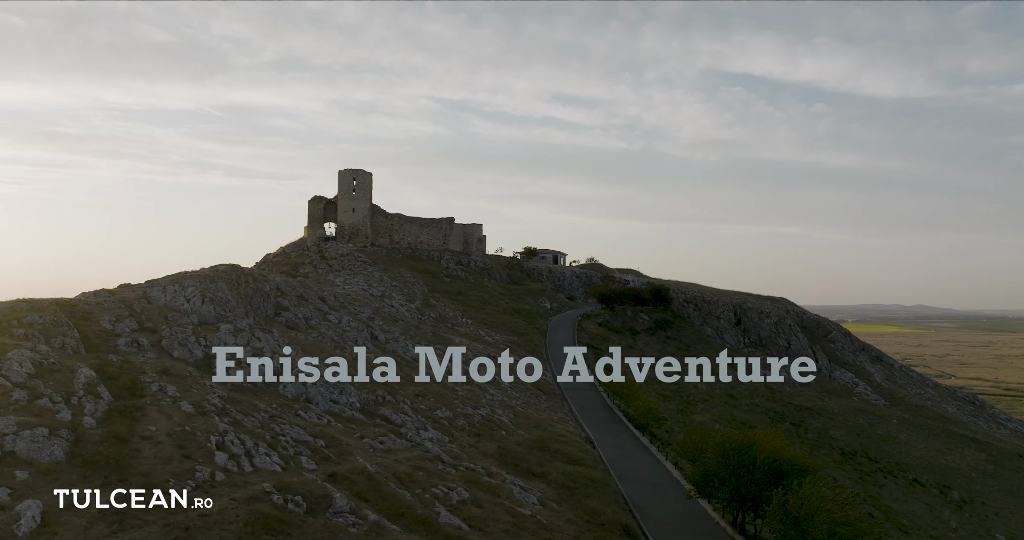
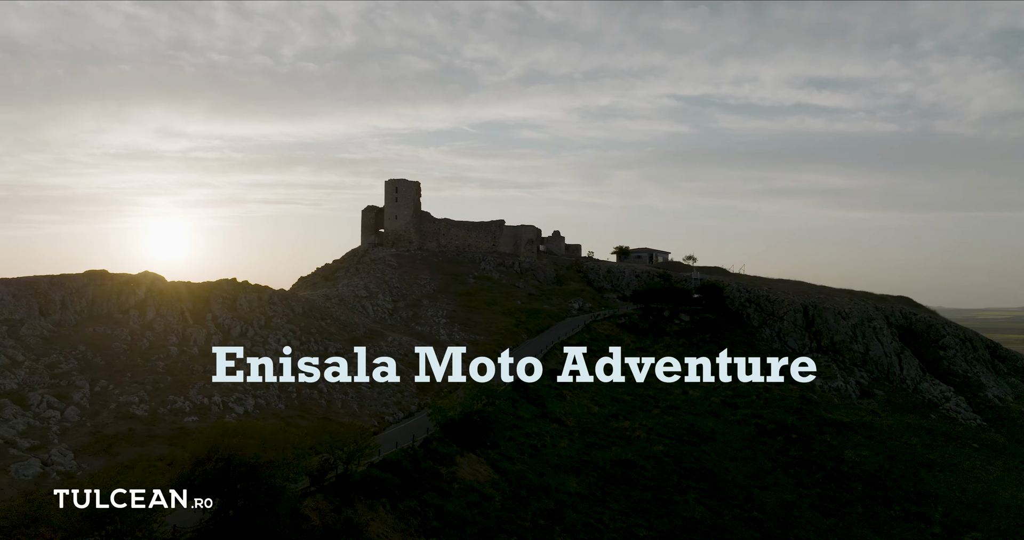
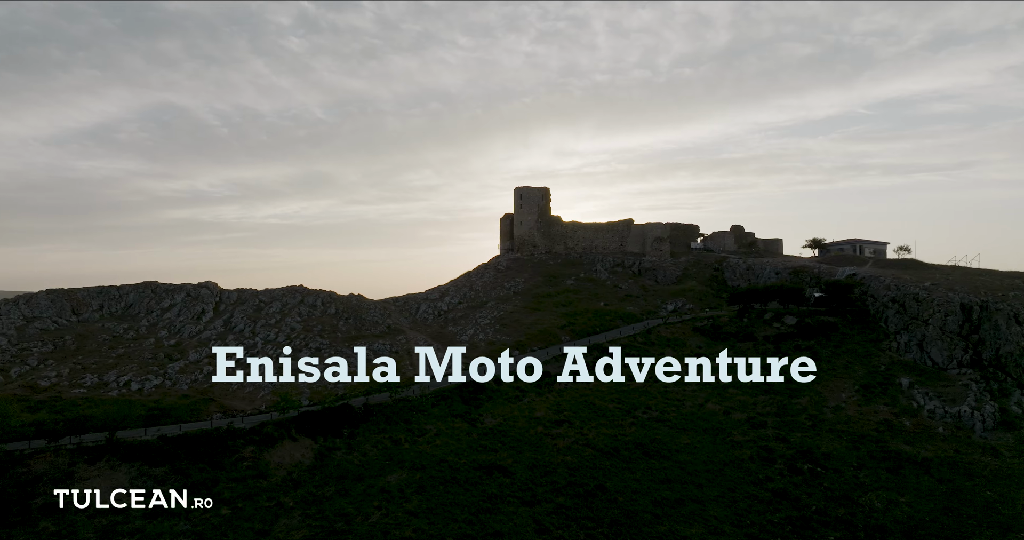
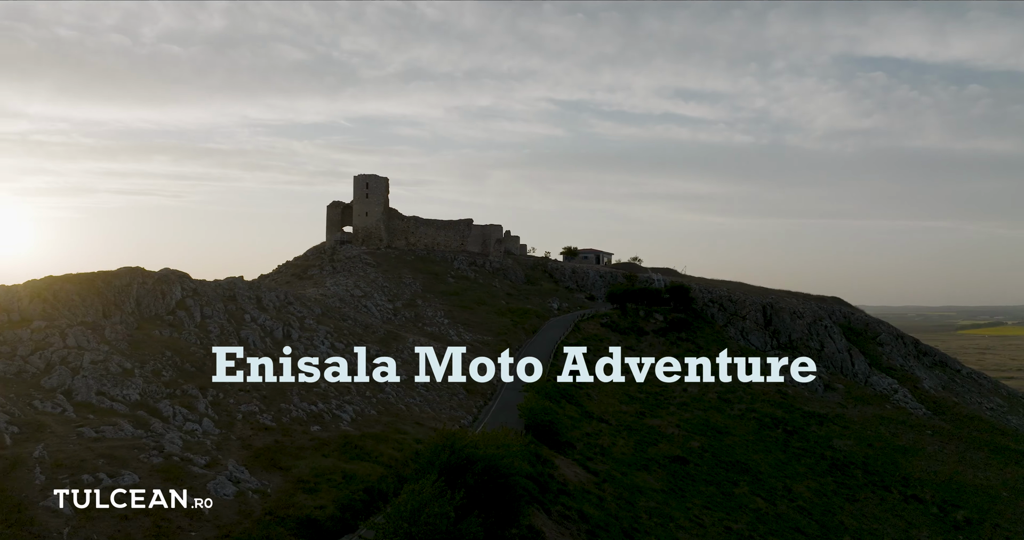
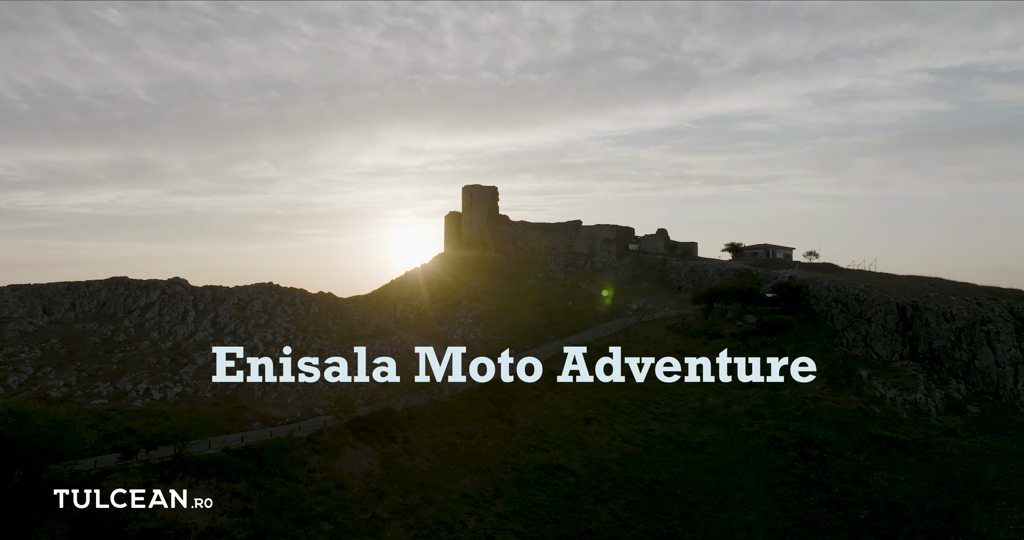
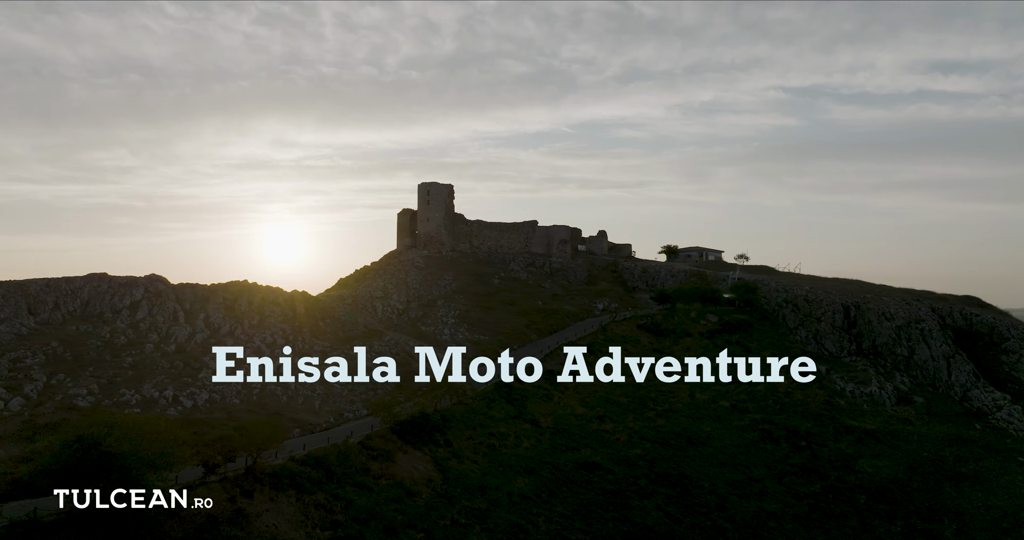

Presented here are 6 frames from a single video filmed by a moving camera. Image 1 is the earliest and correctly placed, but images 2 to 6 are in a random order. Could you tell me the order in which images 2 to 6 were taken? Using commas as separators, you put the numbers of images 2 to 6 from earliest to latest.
4, 2, 6, 5, 3
